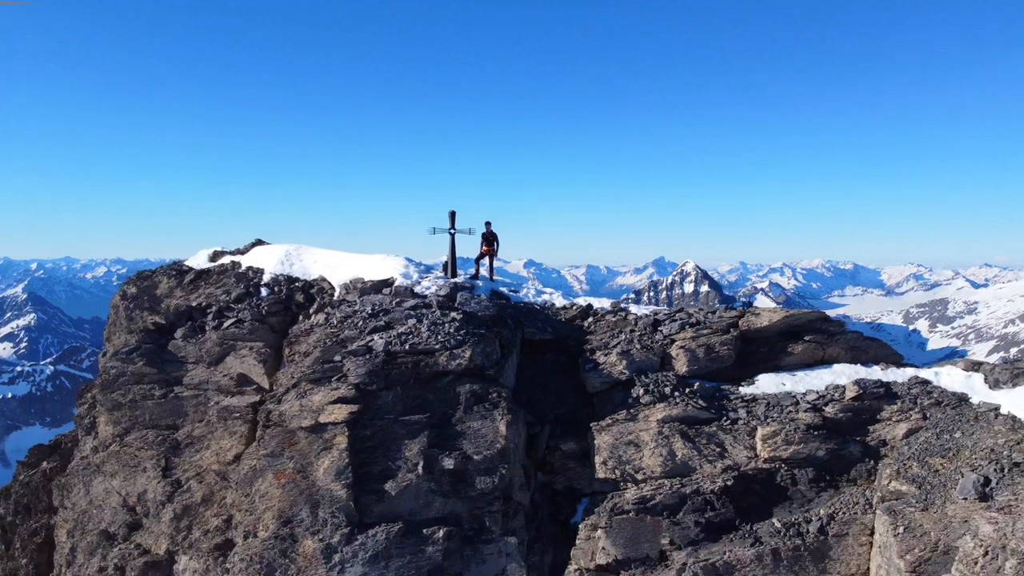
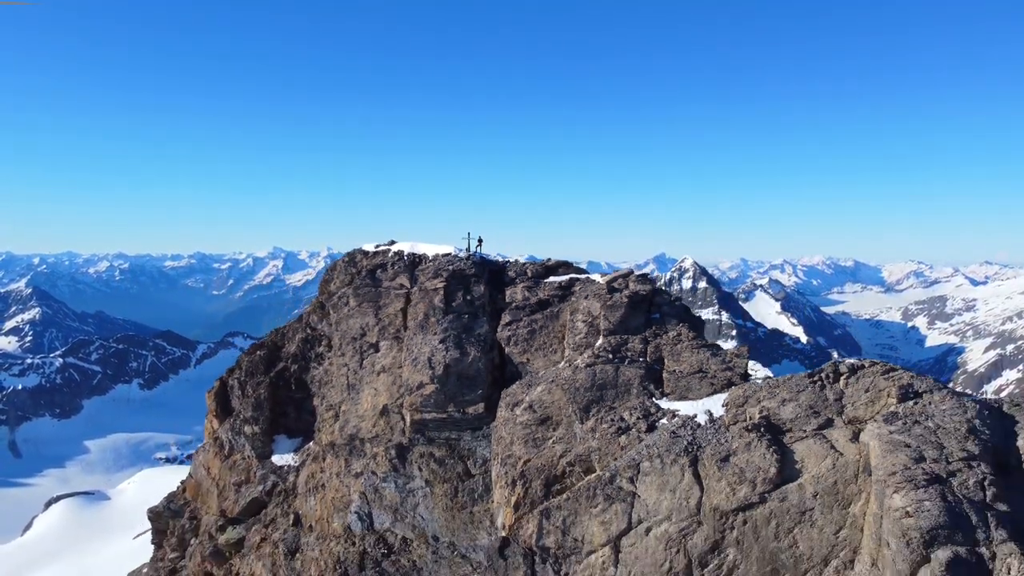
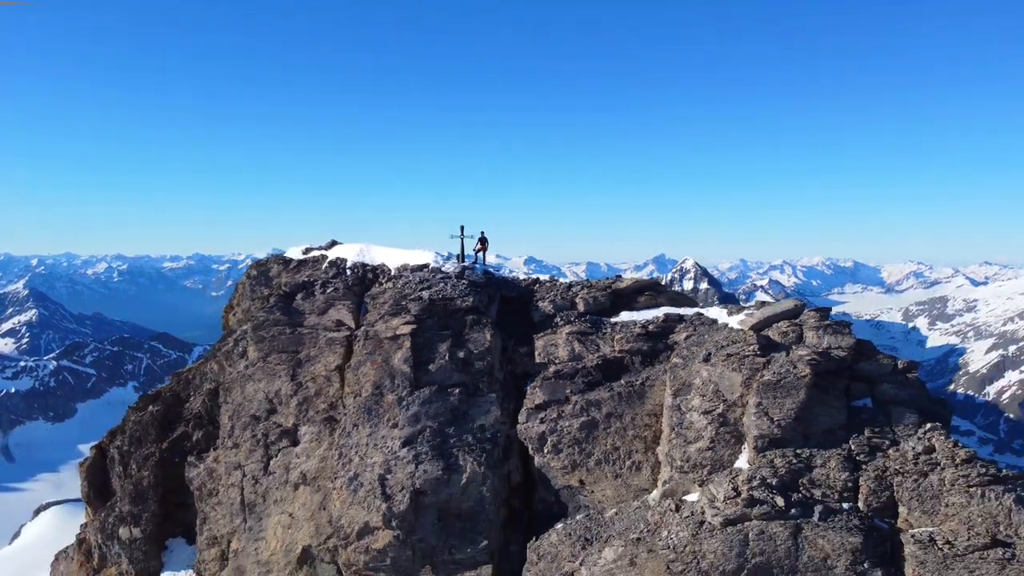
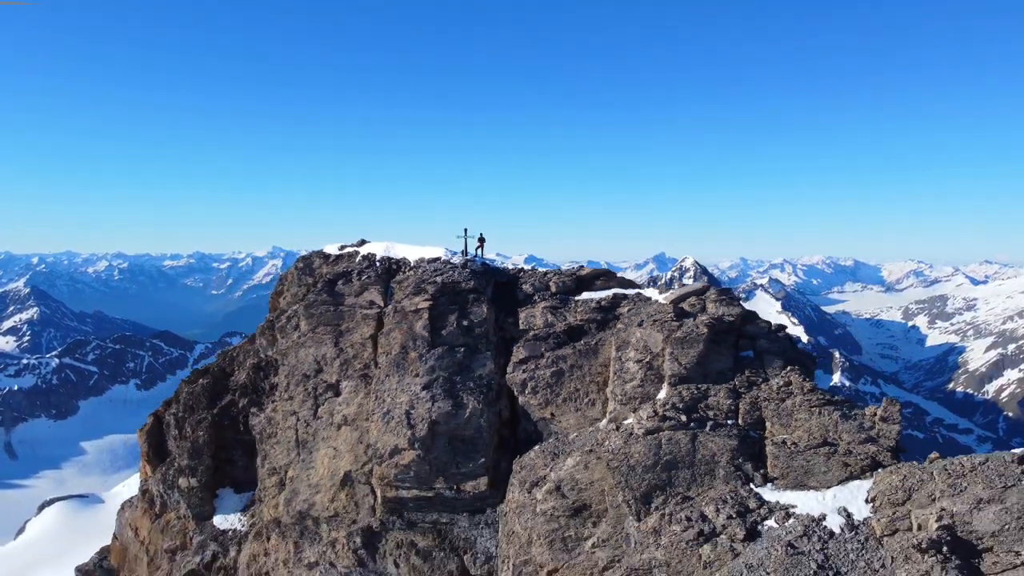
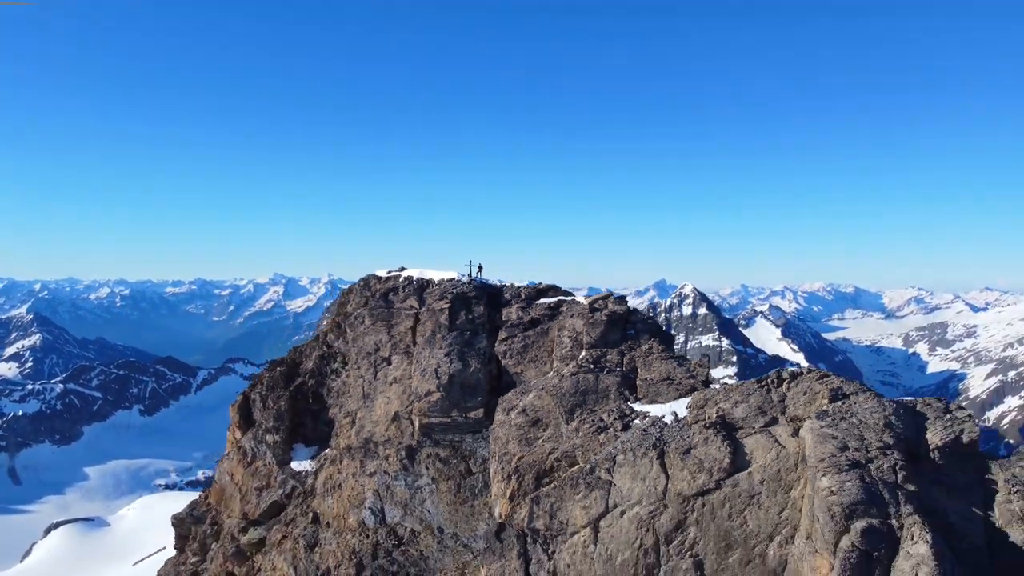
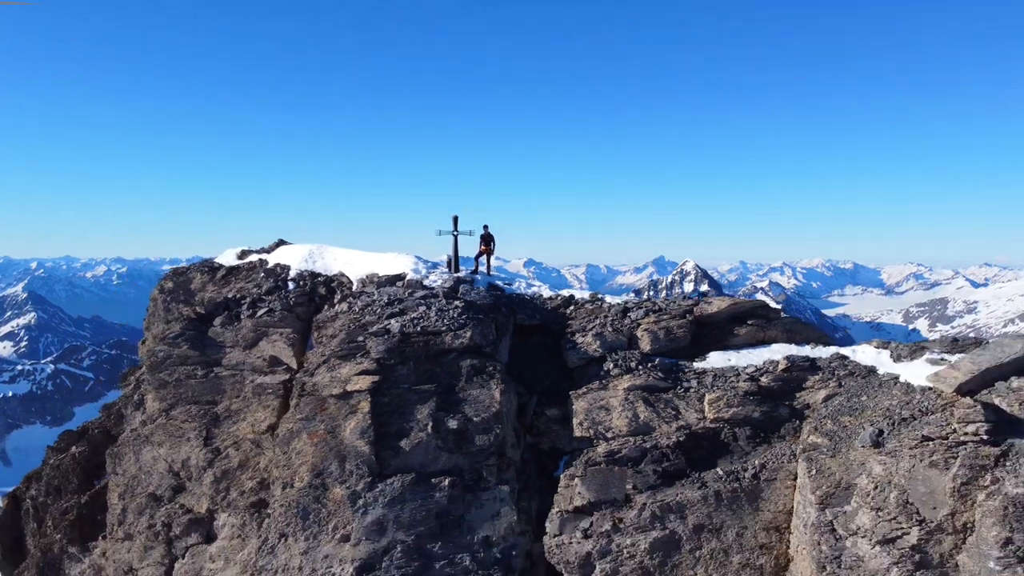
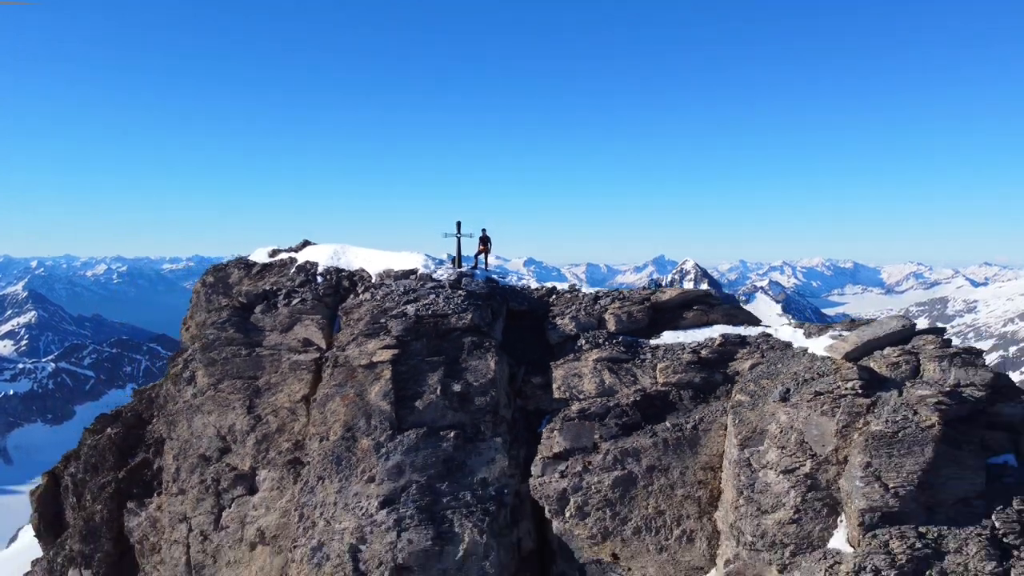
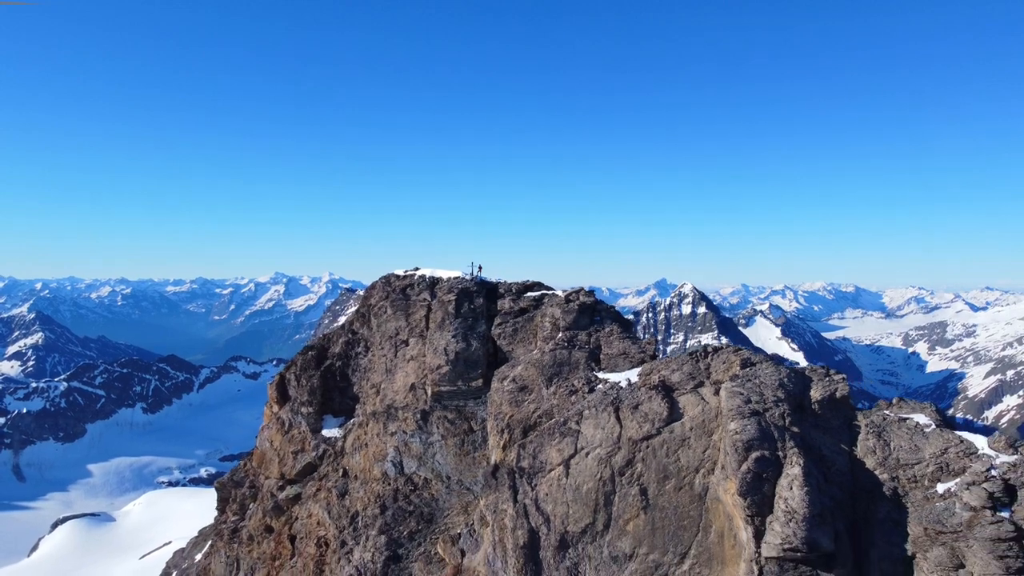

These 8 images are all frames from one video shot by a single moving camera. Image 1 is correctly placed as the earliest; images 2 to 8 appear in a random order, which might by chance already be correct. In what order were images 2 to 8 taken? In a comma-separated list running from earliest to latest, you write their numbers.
6, 7, 3, 4, 2, 5, 8
